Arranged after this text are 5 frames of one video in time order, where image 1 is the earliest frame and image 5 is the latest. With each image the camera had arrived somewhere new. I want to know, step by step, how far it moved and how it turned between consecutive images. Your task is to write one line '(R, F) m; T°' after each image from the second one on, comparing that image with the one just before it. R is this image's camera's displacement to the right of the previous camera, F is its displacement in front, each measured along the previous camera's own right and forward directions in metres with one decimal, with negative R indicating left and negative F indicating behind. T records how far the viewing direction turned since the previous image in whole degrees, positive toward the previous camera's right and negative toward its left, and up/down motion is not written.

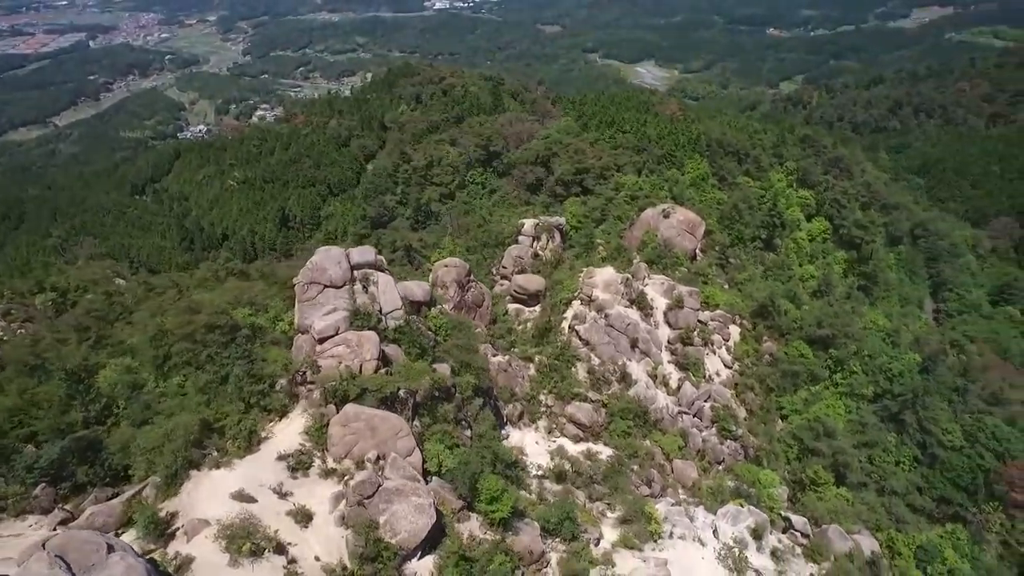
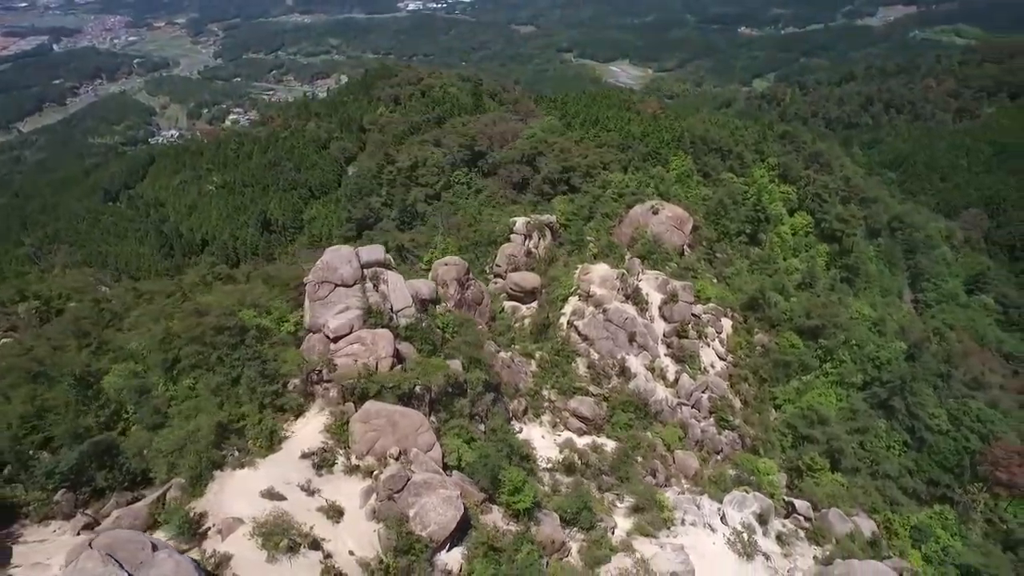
(-0.7, -0.2) m; +2°
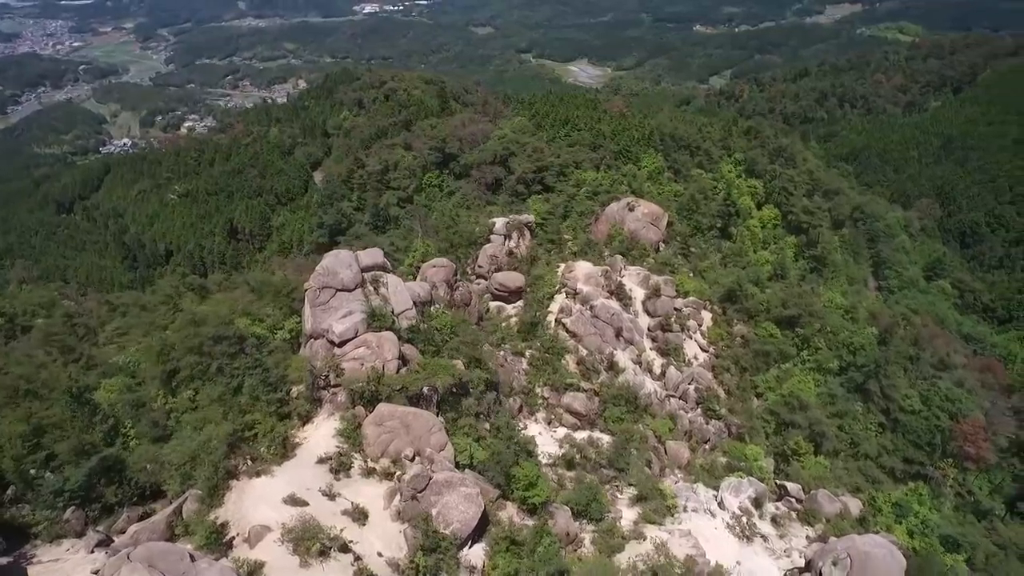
(-0.7, -0.2) m; +3°
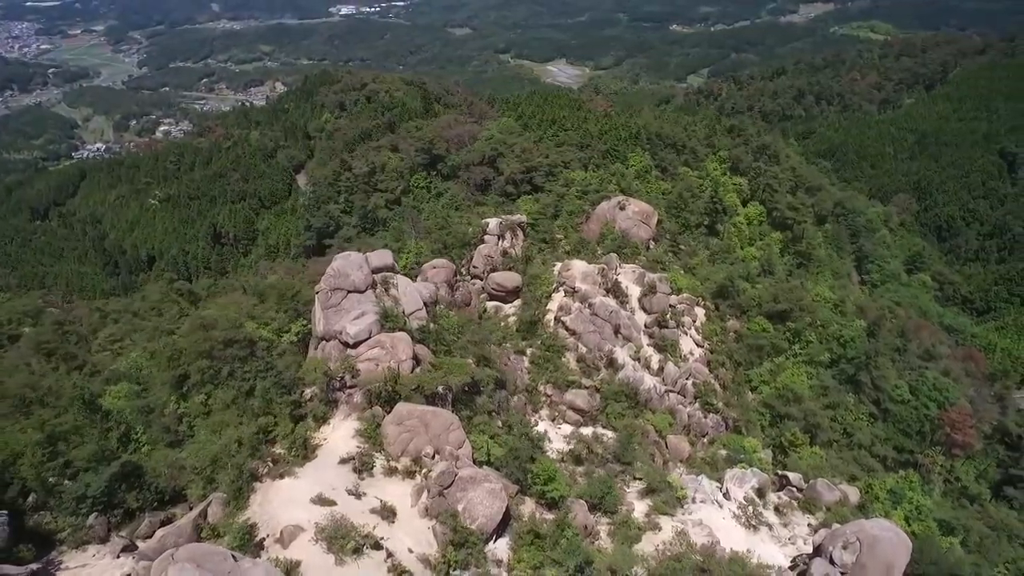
(-0.6, -0.2) m; +2°
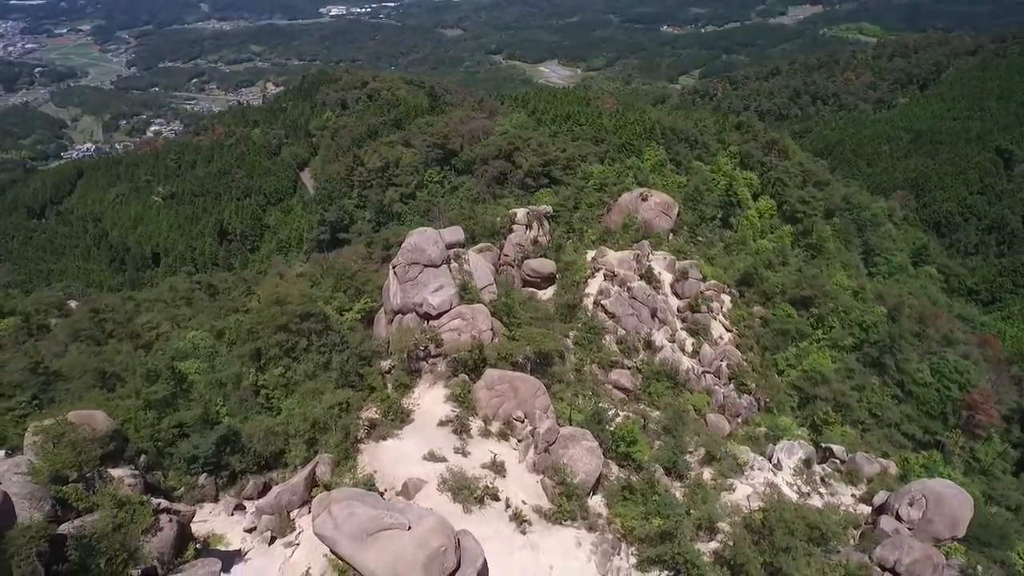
(-1.8, -0.5) m; +1°
